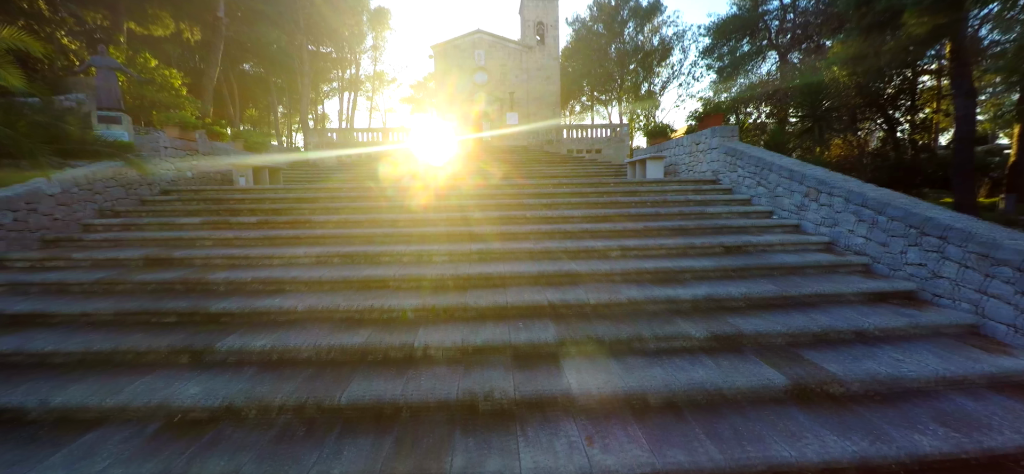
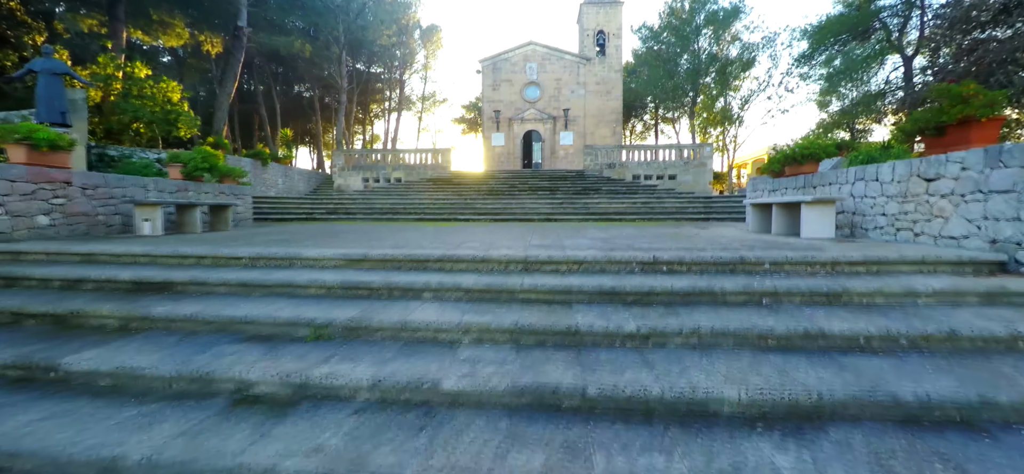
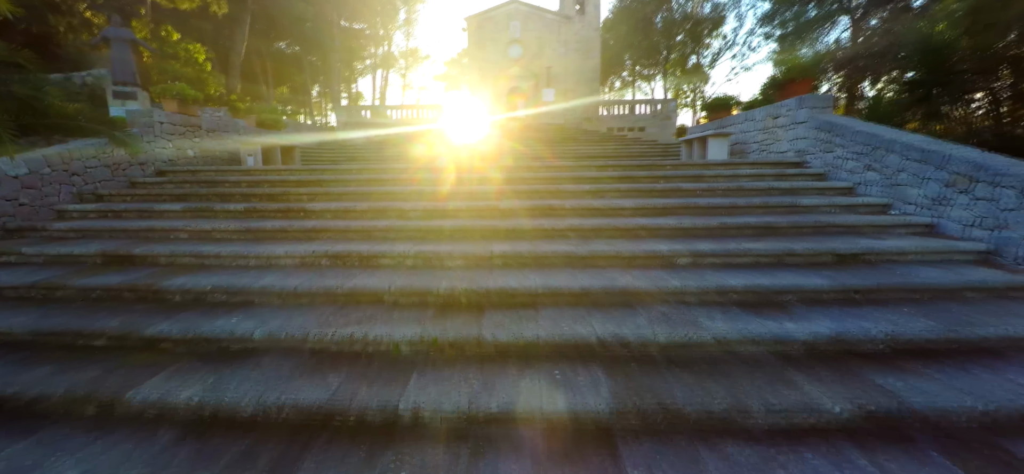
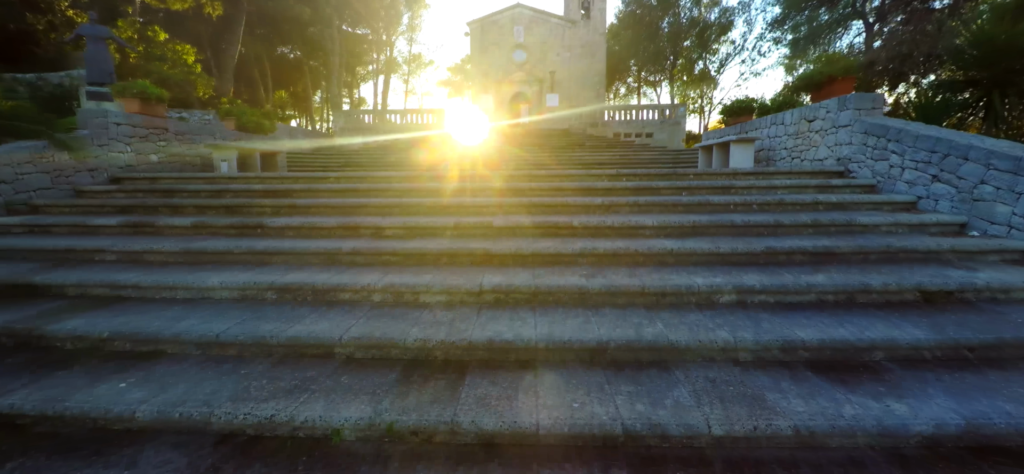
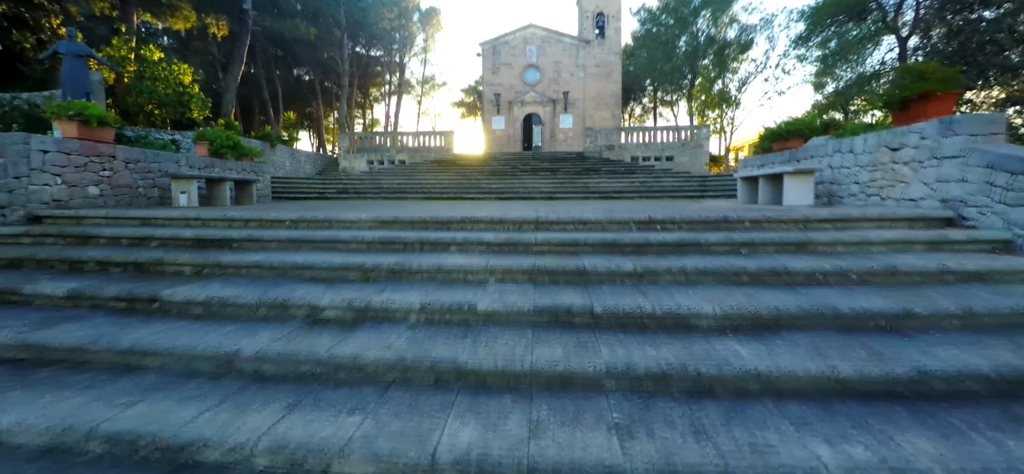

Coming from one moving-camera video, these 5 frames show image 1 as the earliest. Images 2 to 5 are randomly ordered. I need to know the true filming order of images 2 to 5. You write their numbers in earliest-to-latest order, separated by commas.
3, 4, 5, 2
